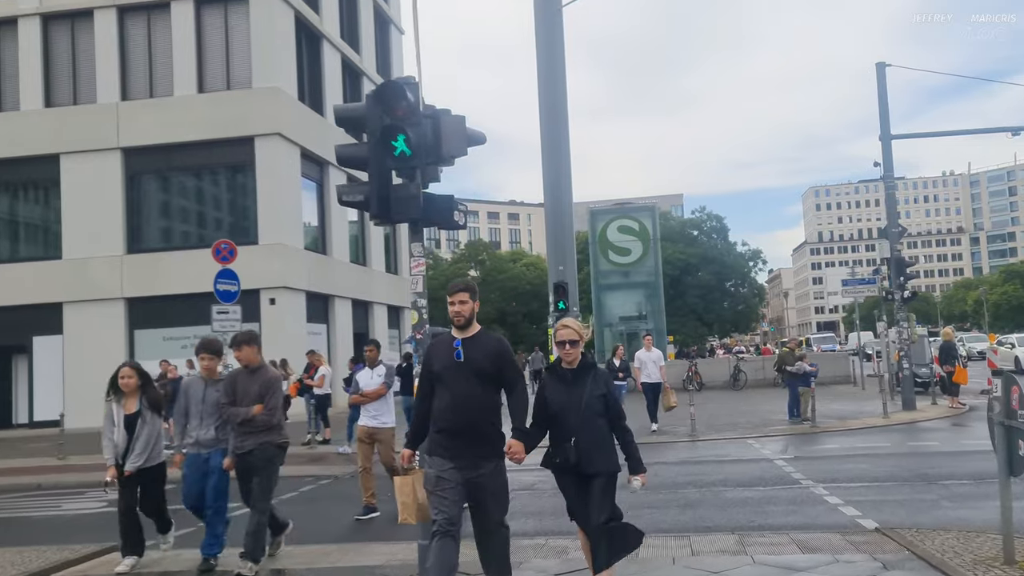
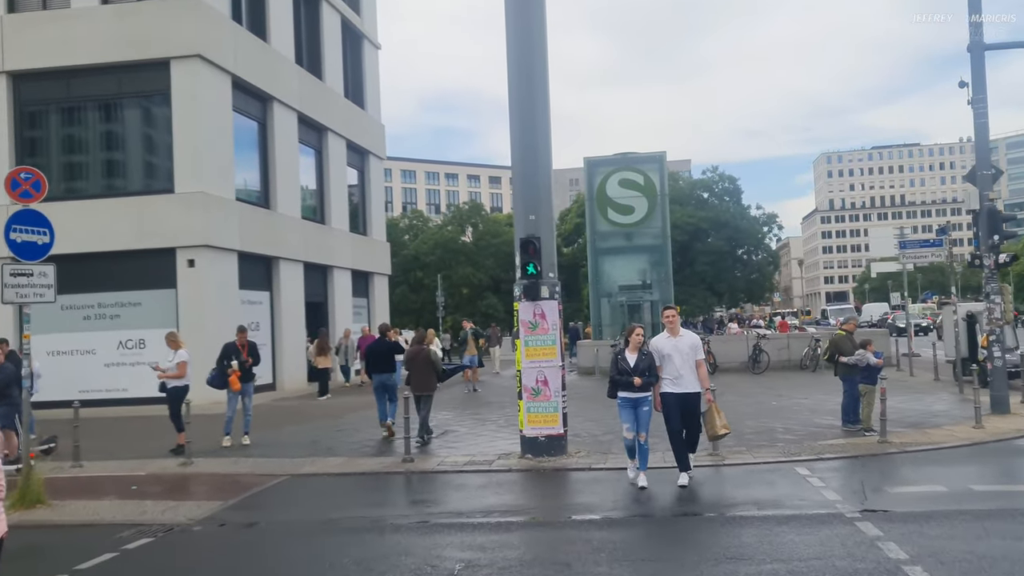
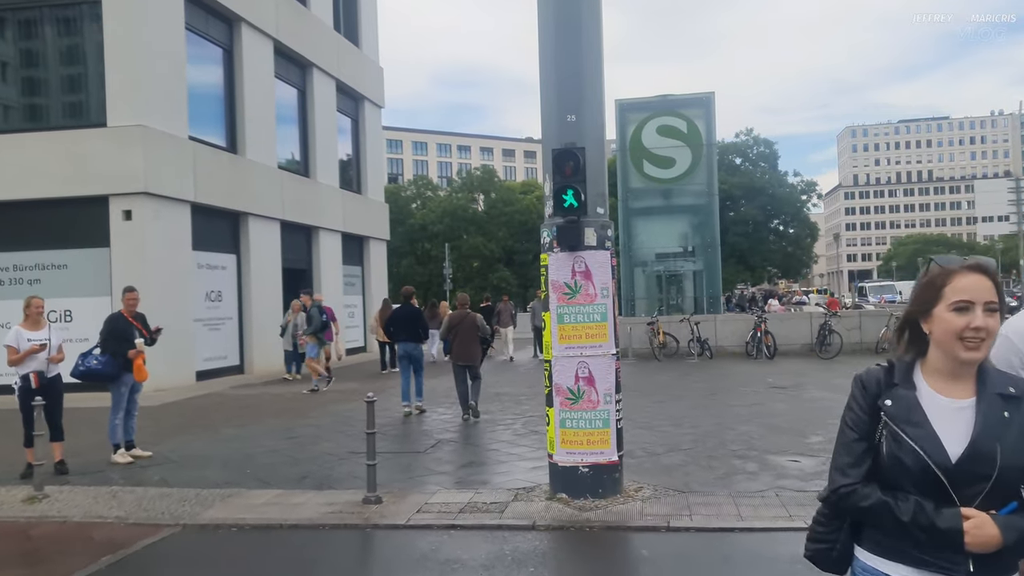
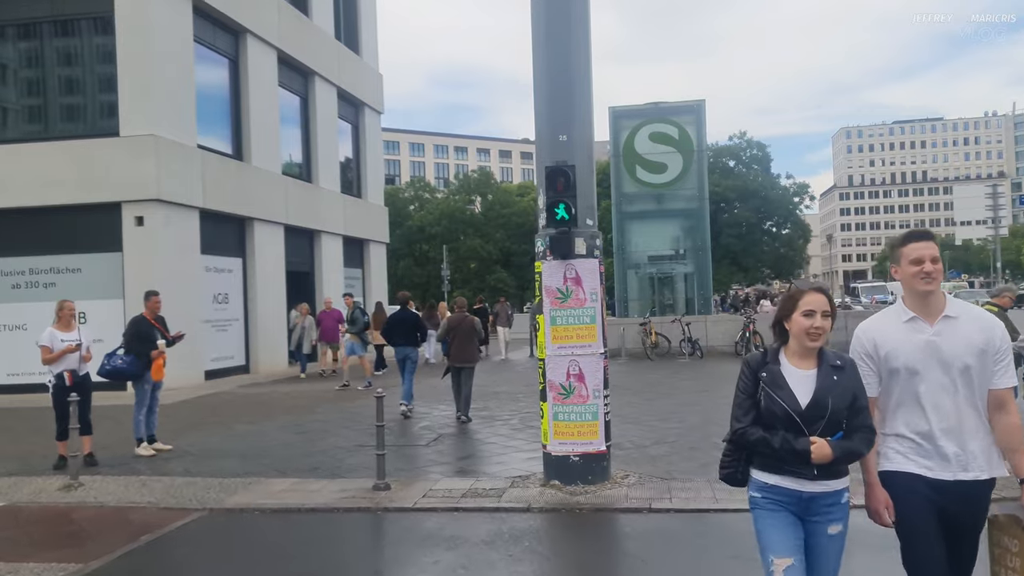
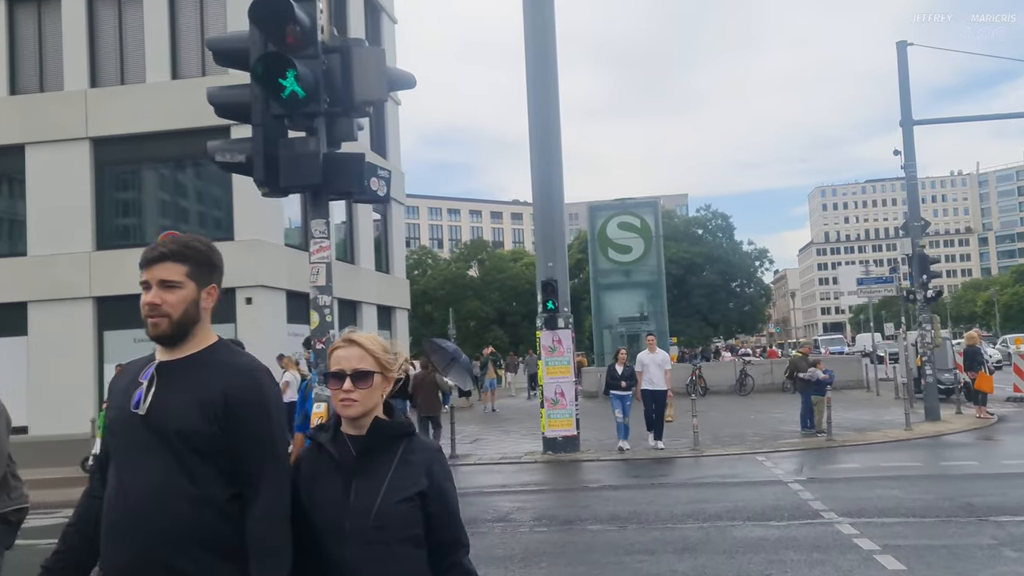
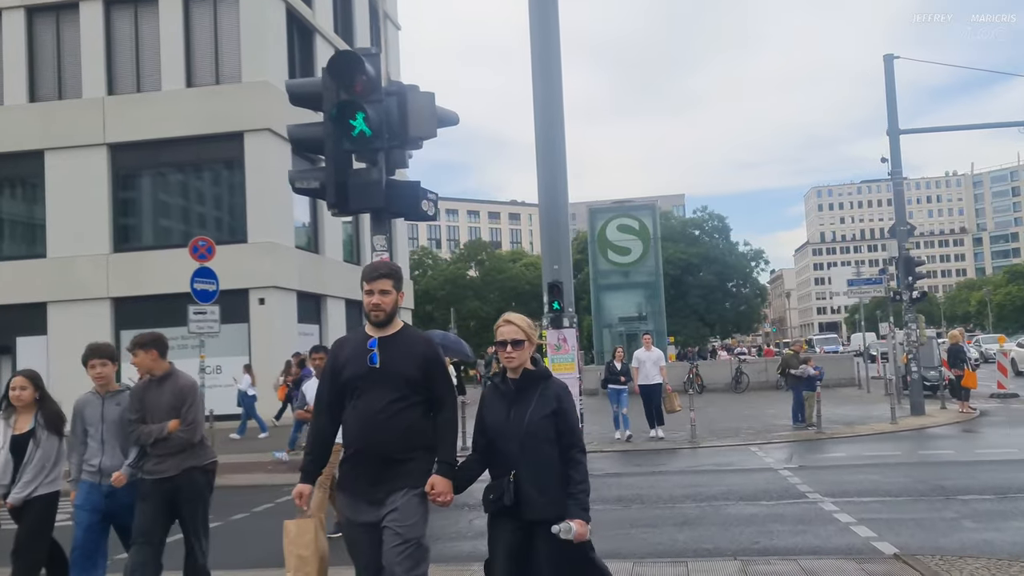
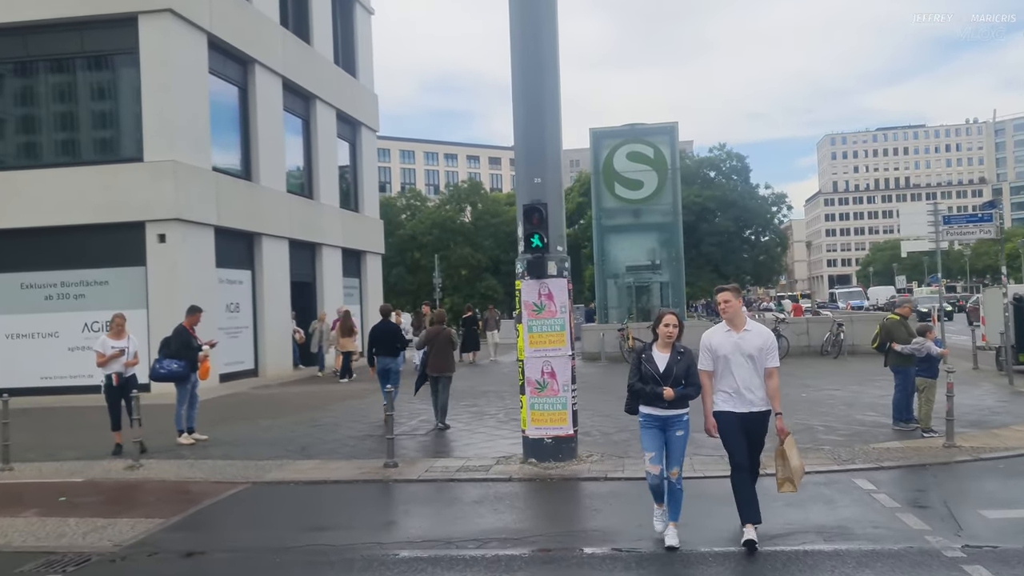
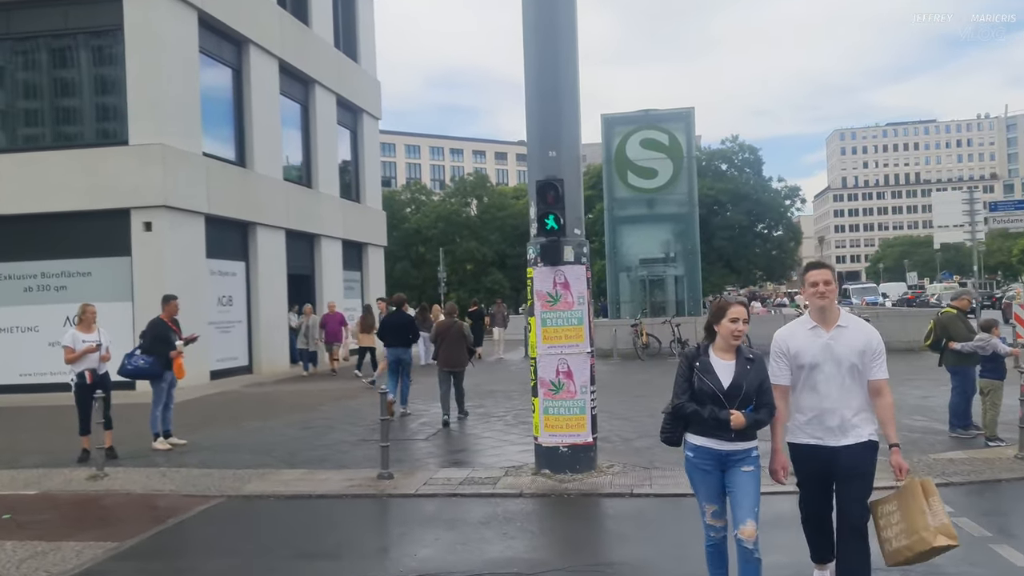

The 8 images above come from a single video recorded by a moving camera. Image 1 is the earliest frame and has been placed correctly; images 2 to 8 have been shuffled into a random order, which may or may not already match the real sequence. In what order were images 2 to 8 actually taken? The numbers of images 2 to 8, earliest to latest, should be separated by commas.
6, 5, 2, 7, 8, 4, 3
